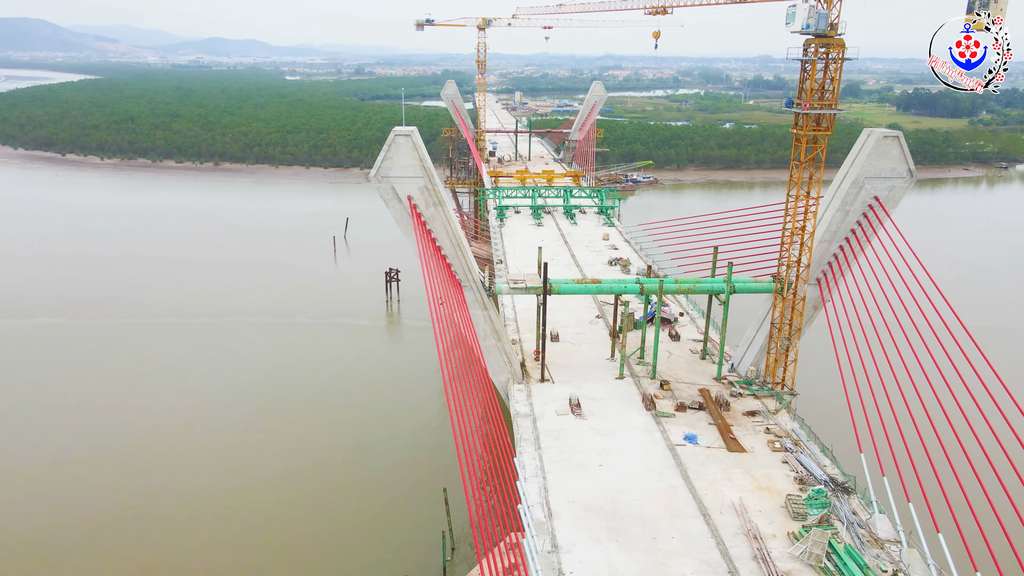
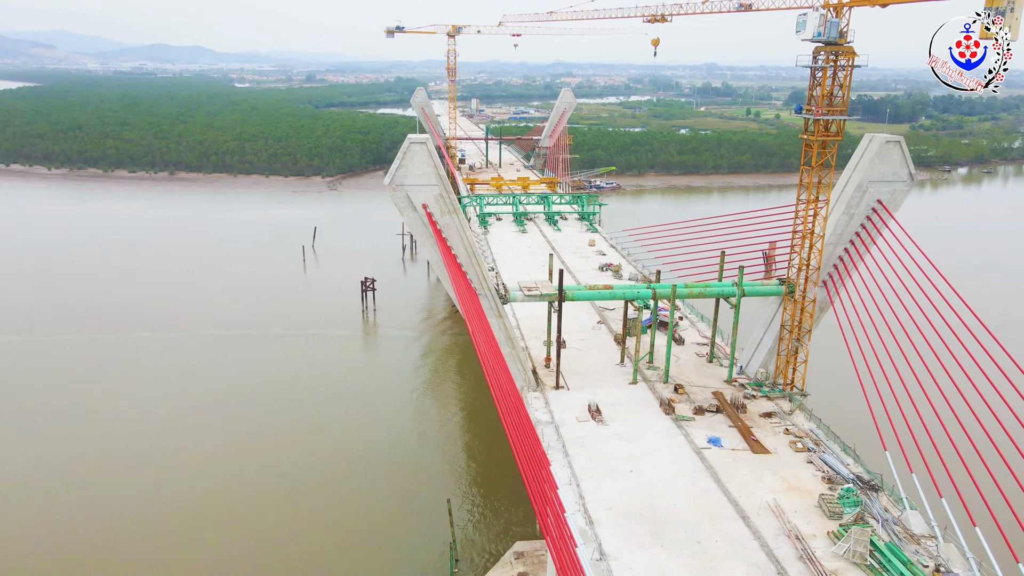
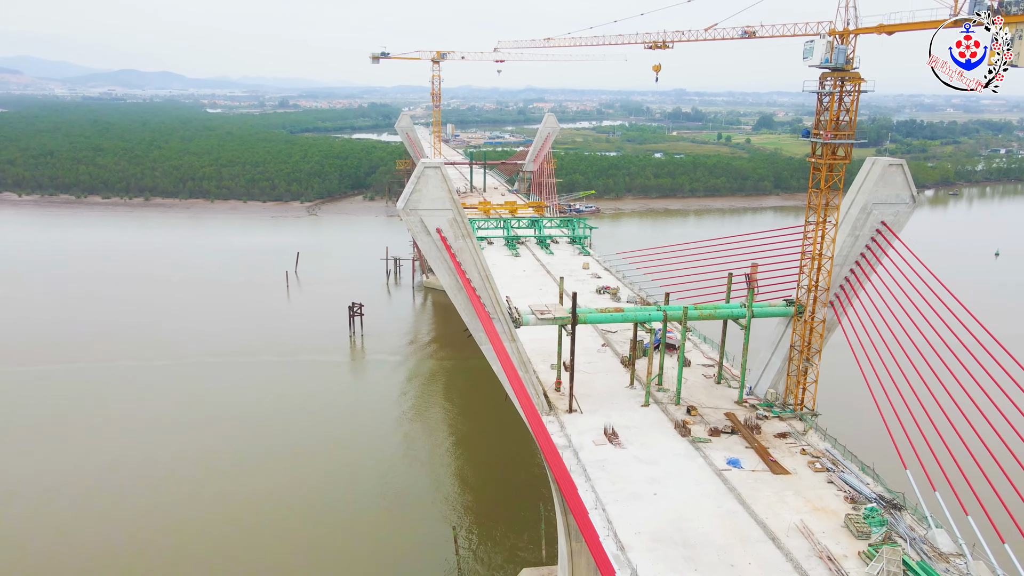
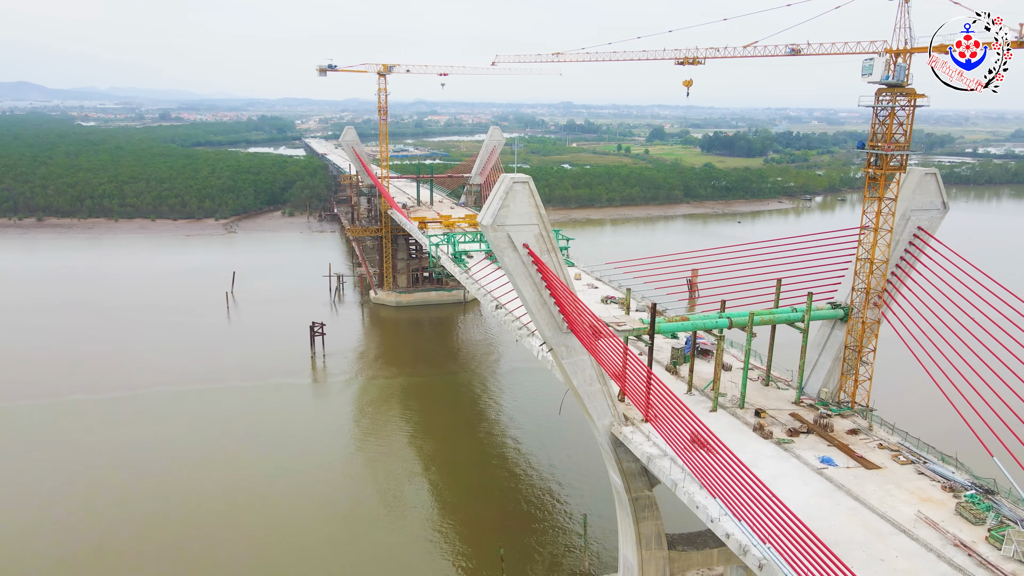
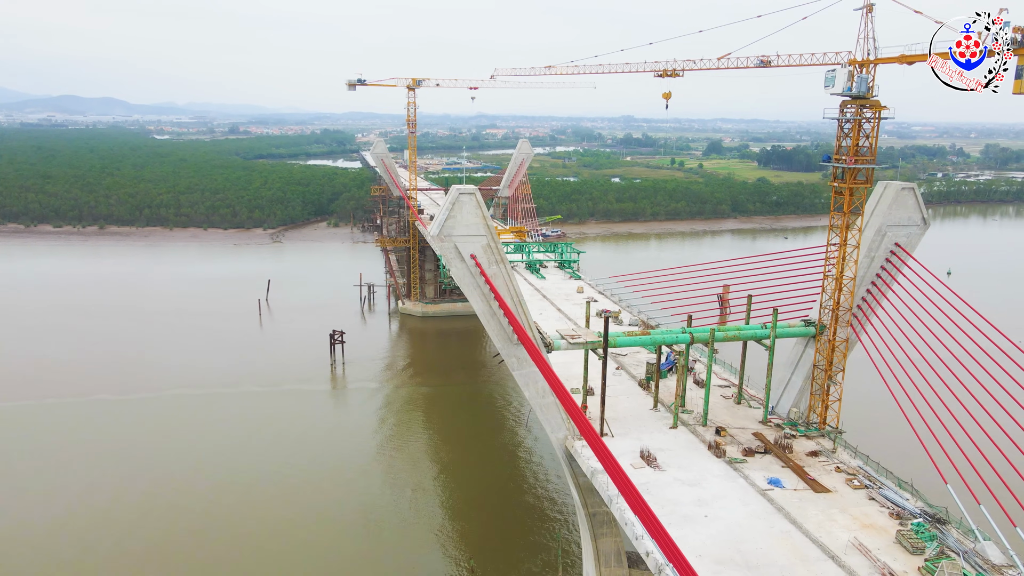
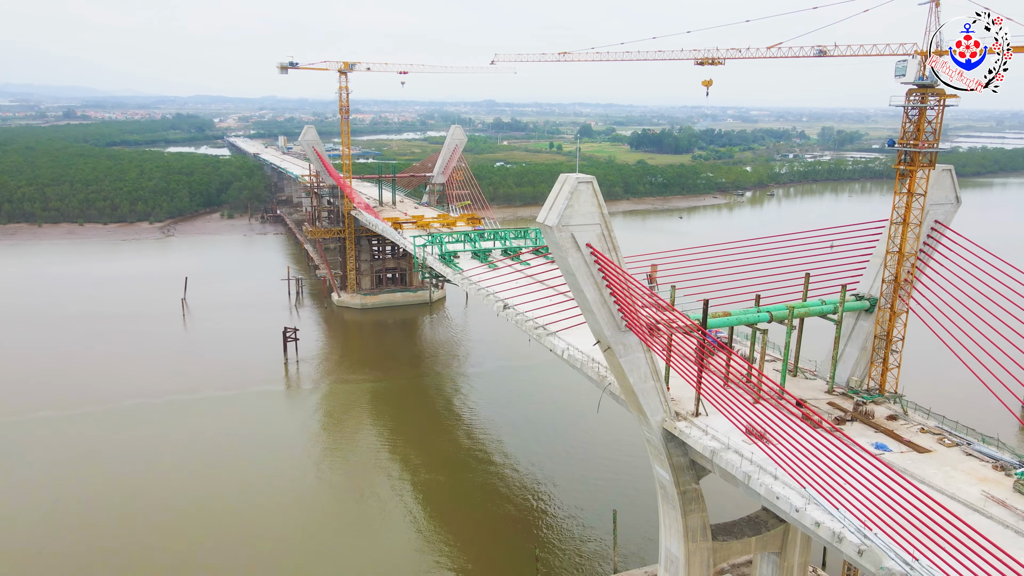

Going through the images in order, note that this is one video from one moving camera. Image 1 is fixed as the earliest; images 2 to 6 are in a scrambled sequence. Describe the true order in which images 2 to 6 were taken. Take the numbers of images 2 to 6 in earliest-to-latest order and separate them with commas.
2, 3, 5, 4, 6
